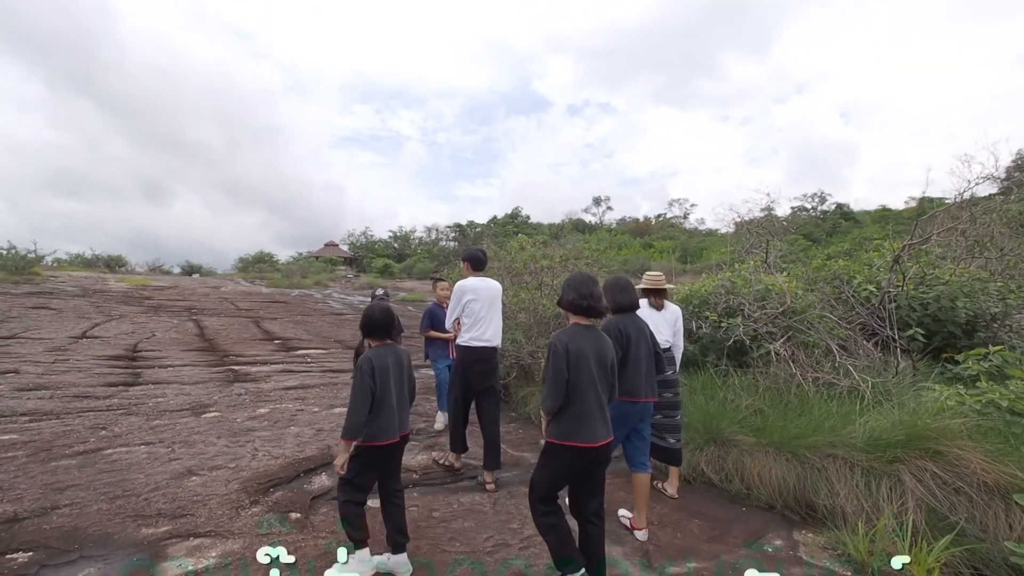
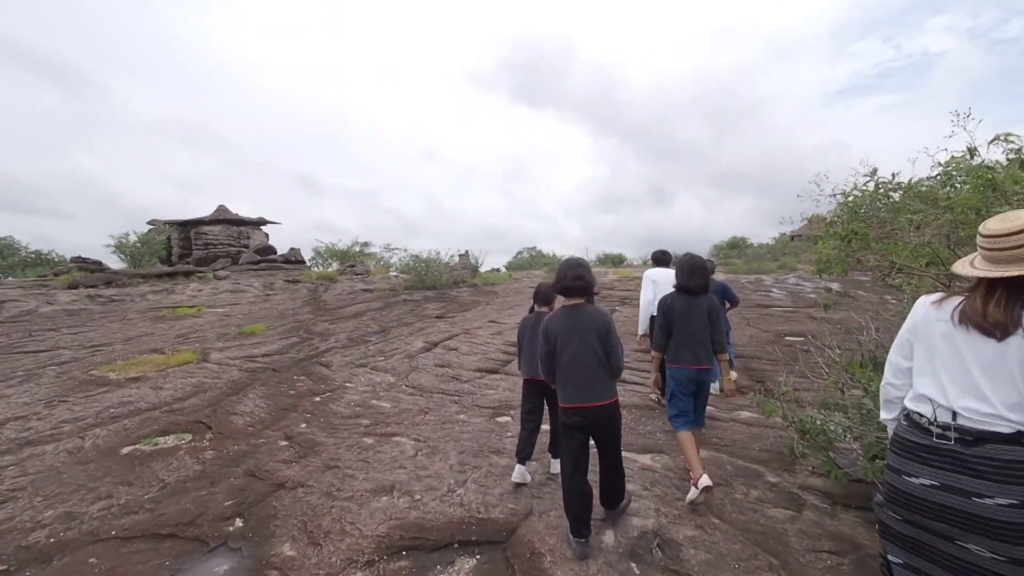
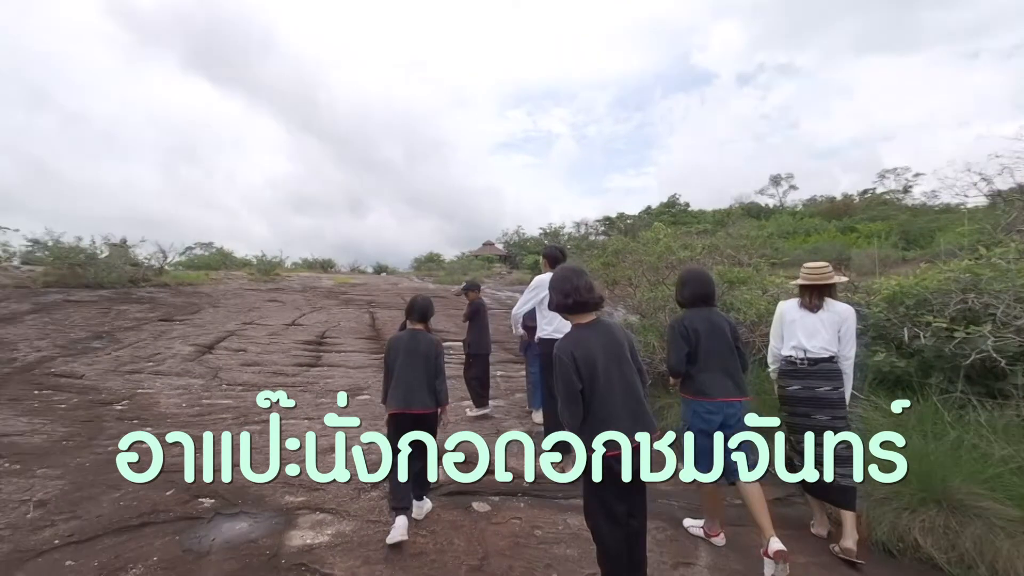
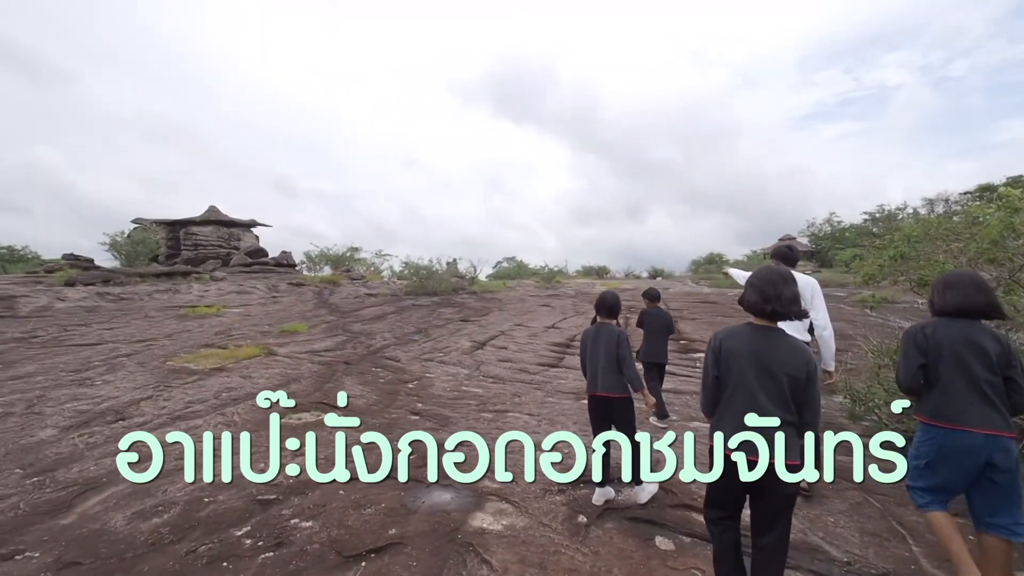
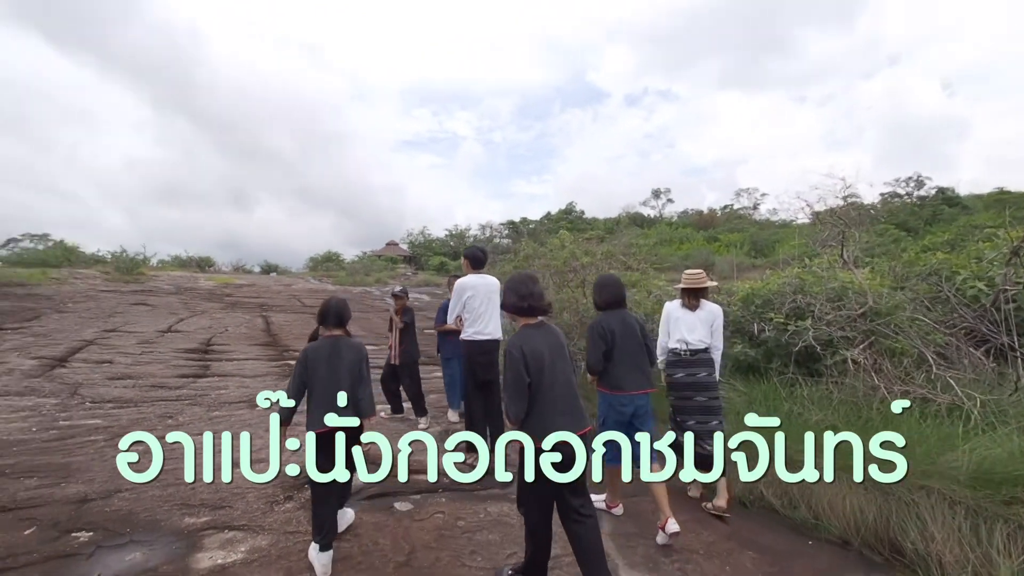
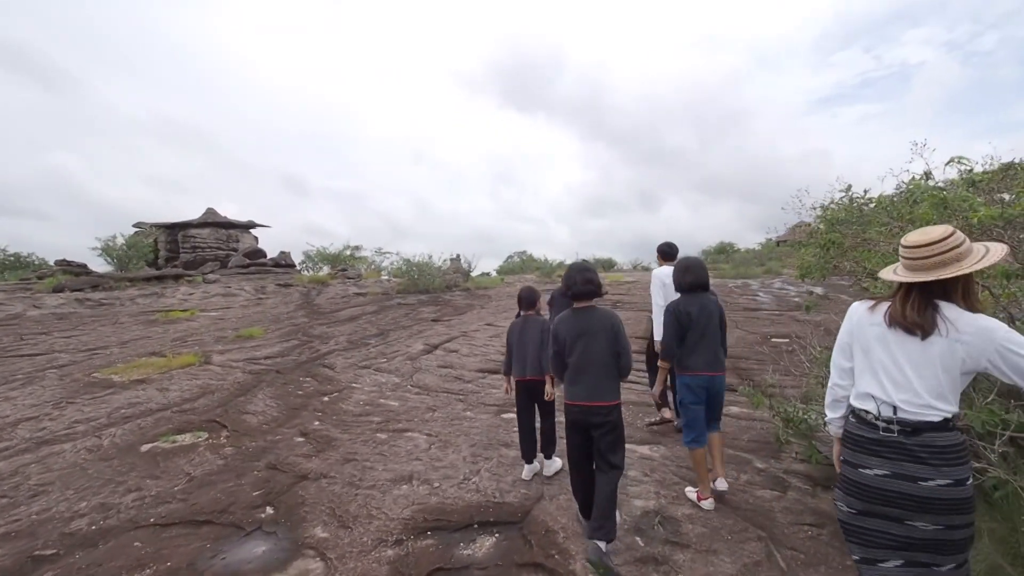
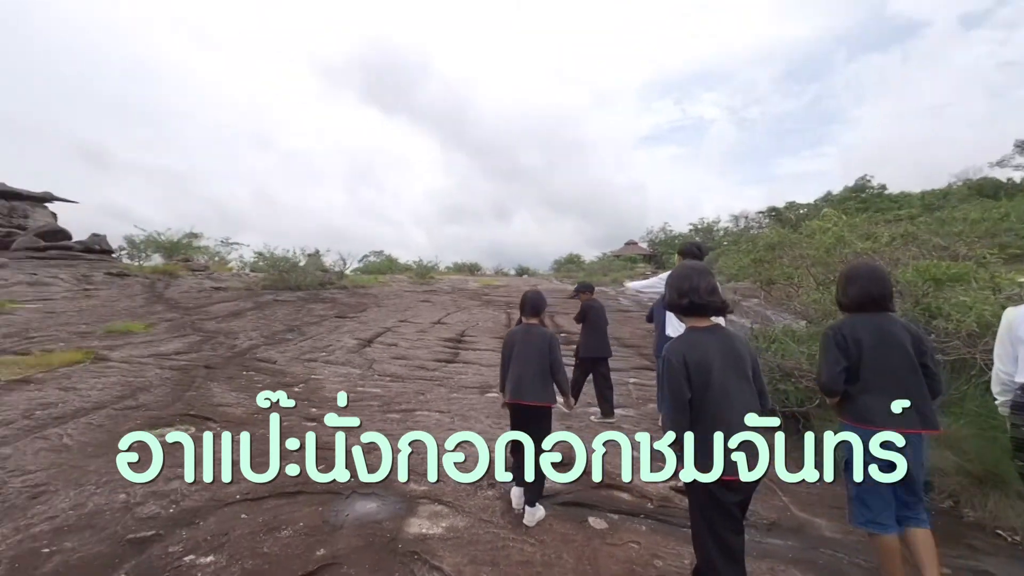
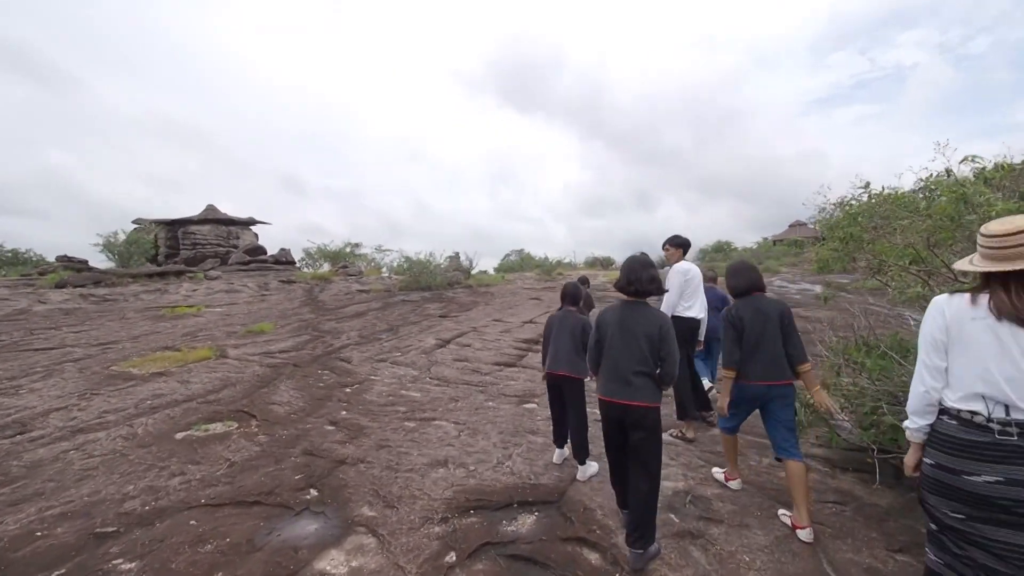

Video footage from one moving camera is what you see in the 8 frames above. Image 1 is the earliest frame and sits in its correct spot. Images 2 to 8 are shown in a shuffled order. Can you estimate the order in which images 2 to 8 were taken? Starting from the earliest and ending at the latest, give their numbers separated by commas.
5, 3, 7, 4, 8, 6, 2
